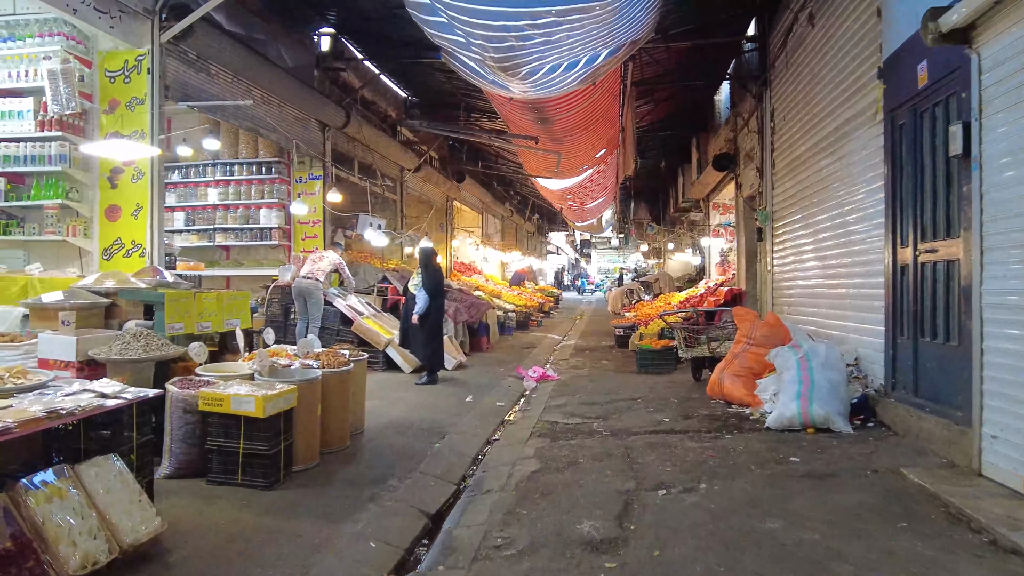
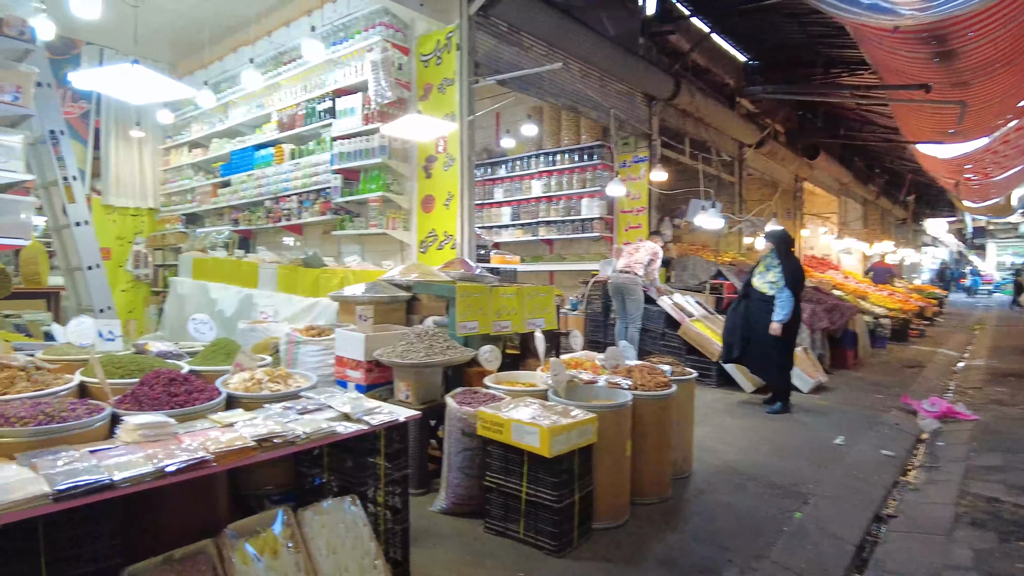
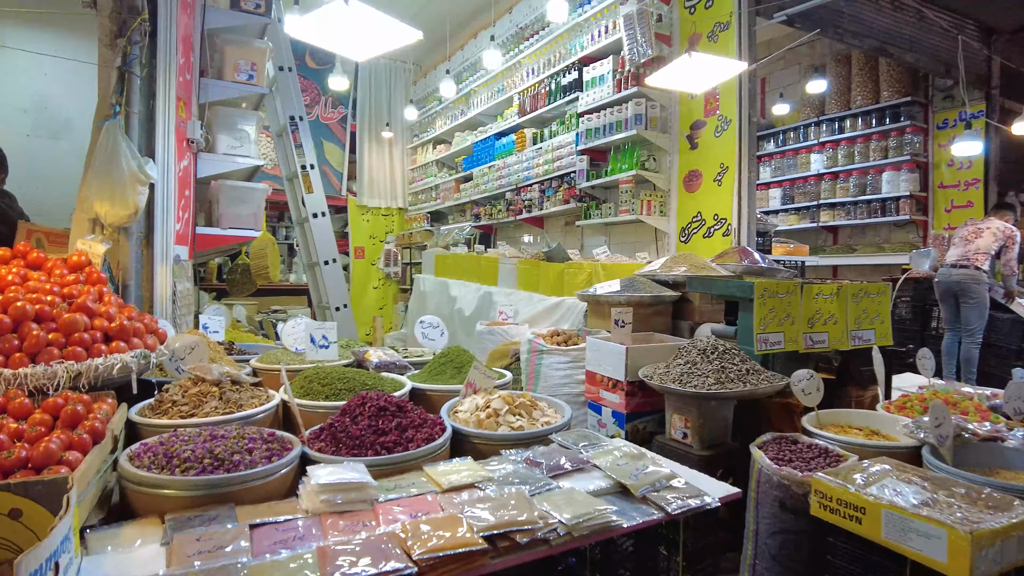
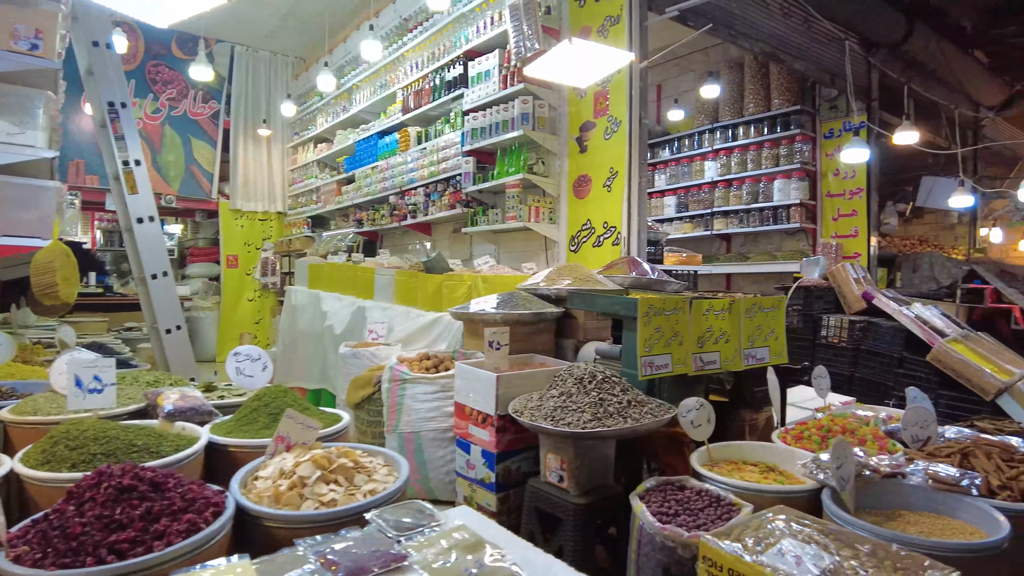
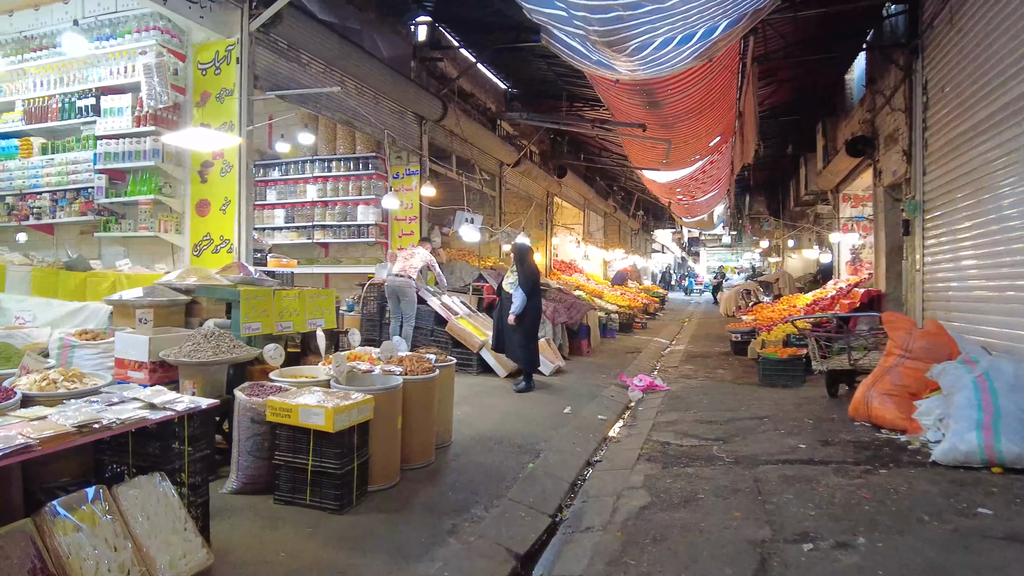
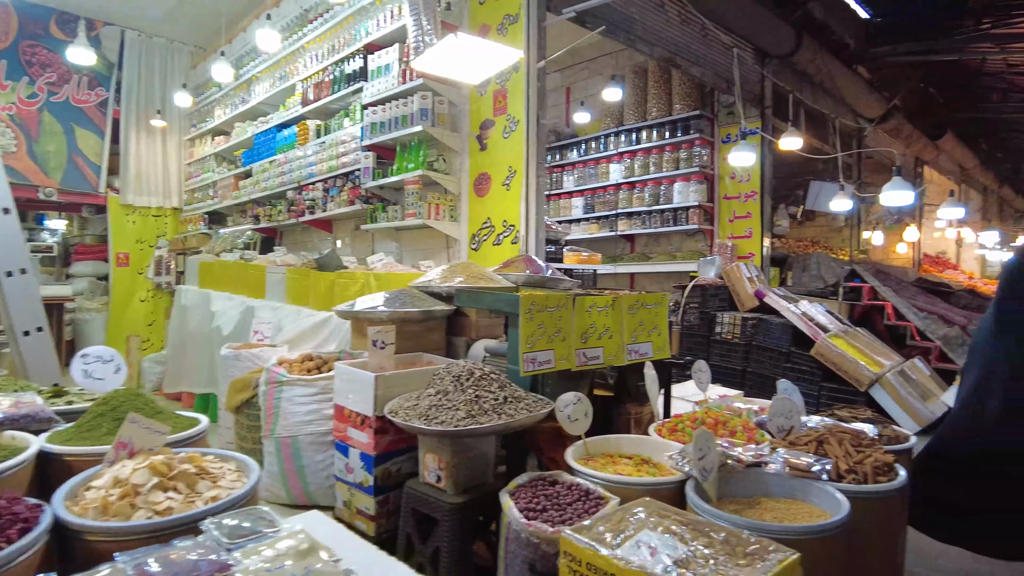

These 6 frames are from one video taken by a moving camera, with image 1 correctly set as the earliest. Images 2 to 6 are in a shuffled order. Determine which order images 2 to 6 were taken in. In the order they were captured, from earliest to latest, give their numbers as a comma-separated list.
5, 2, 3, 4, 6
